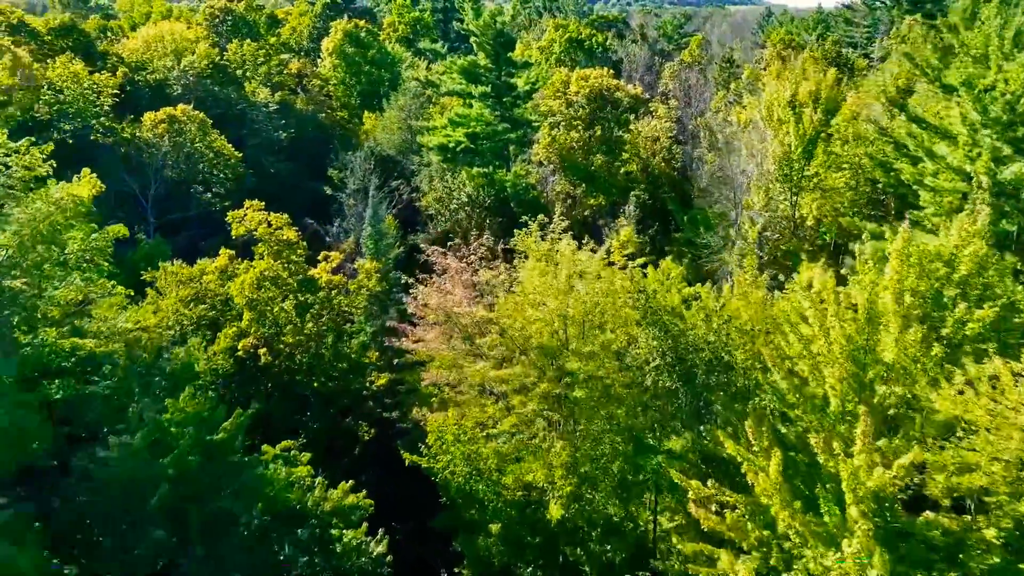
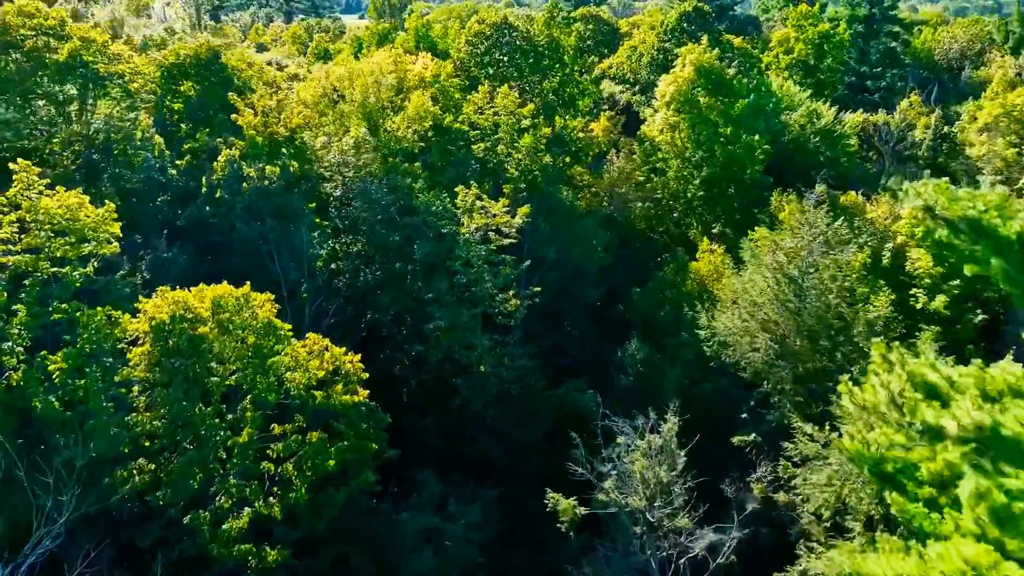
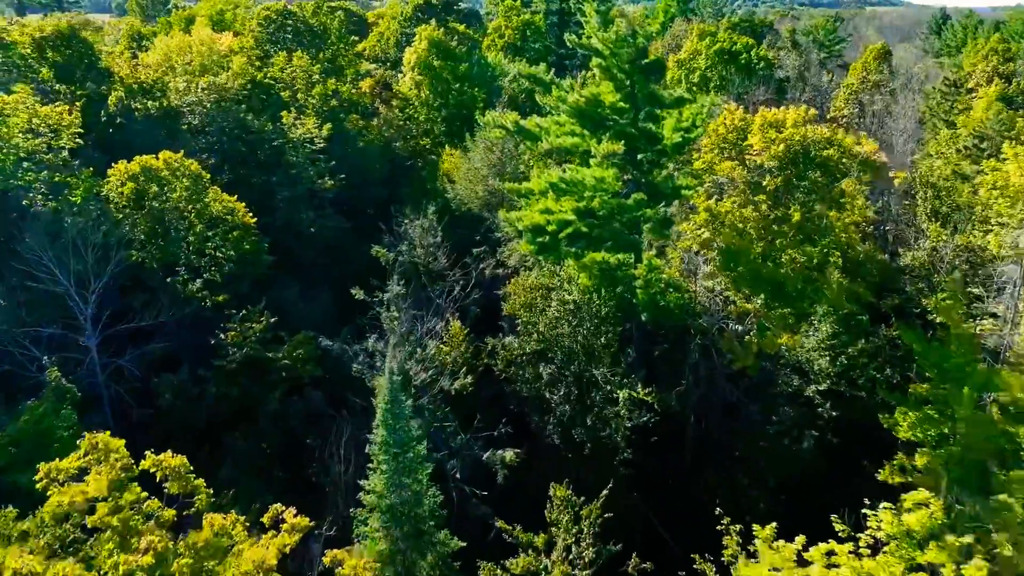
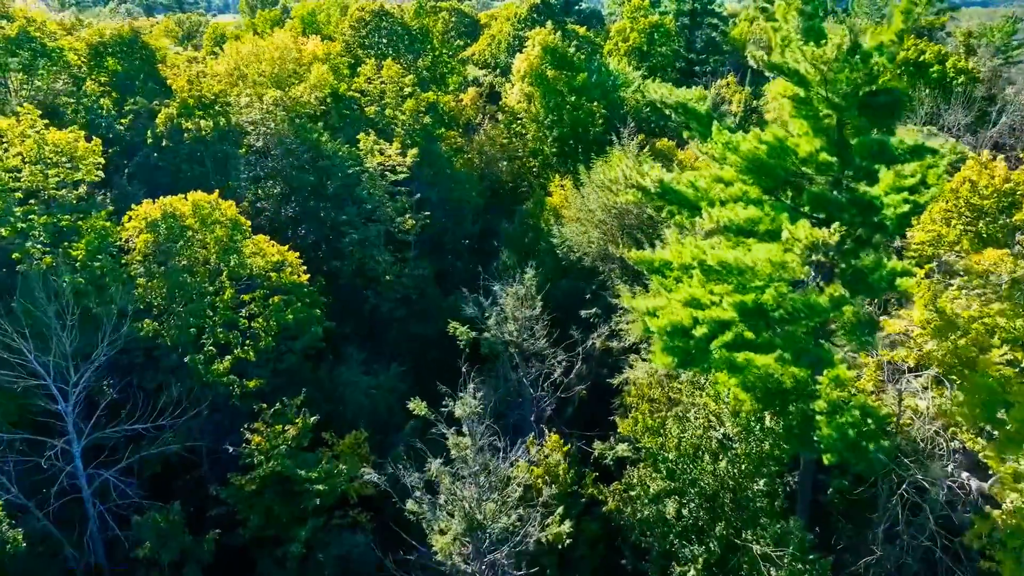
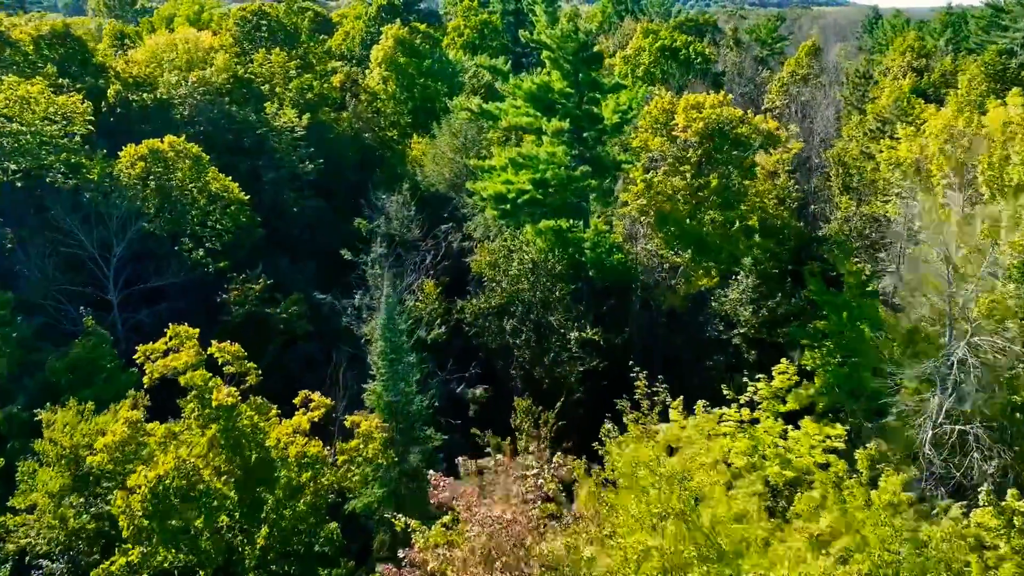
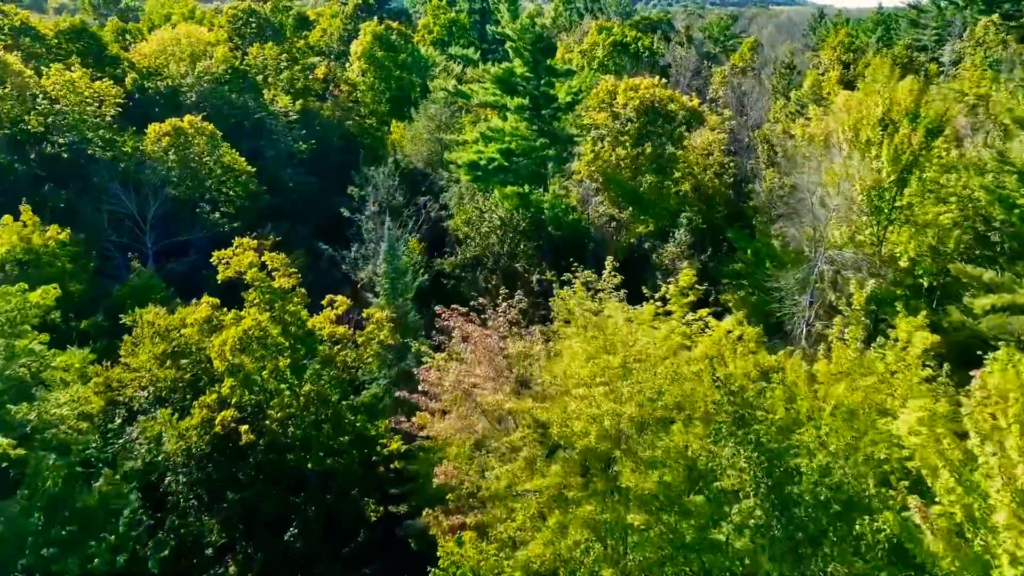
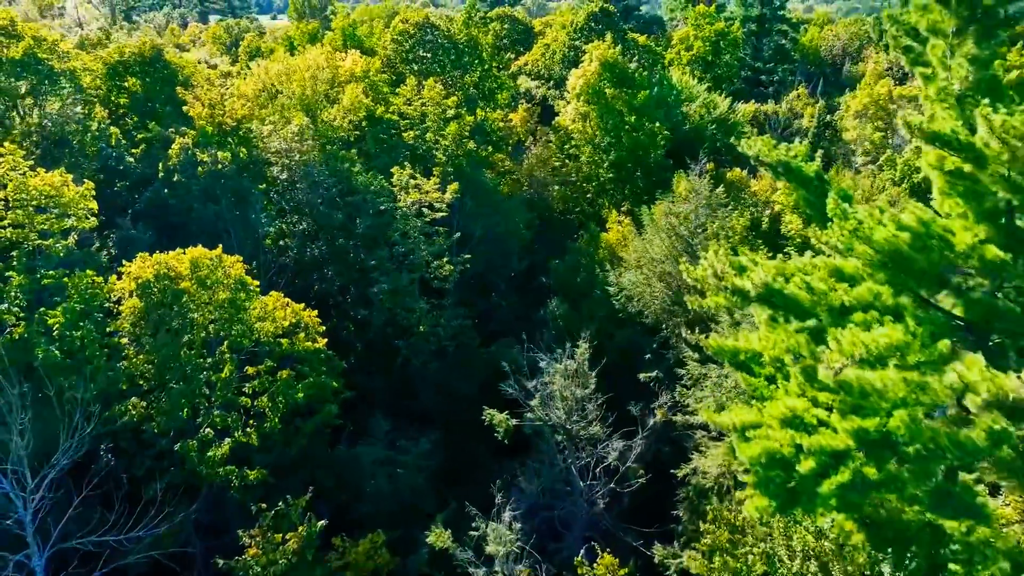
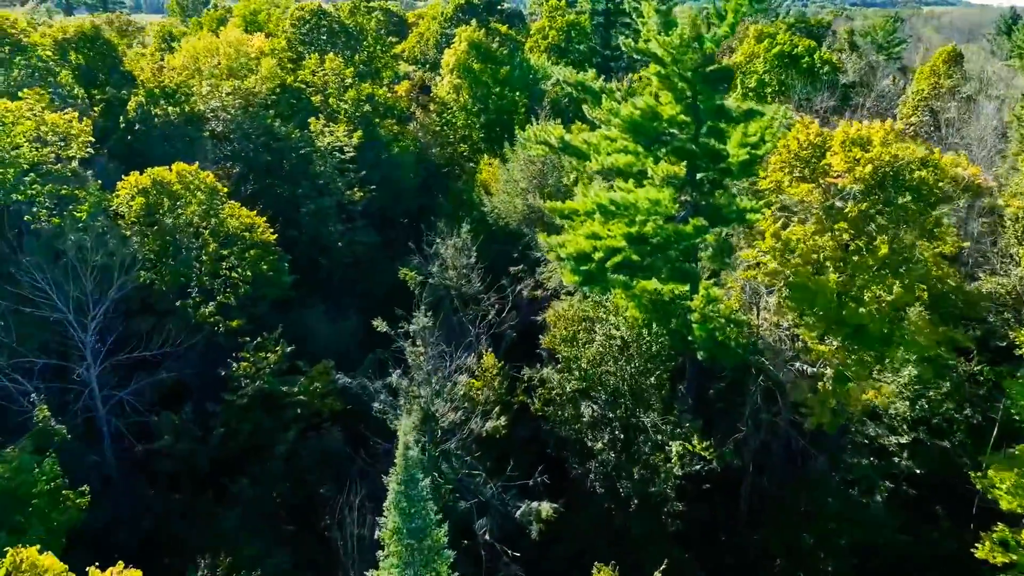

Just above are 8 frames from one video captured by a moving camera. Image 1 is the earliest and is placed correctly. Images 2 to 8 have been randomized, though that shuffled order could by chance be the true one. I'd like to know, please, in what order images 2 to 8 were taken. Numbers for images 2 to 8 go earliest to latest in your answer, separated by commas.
6, 5, 3, 8, 4, 7, 2
